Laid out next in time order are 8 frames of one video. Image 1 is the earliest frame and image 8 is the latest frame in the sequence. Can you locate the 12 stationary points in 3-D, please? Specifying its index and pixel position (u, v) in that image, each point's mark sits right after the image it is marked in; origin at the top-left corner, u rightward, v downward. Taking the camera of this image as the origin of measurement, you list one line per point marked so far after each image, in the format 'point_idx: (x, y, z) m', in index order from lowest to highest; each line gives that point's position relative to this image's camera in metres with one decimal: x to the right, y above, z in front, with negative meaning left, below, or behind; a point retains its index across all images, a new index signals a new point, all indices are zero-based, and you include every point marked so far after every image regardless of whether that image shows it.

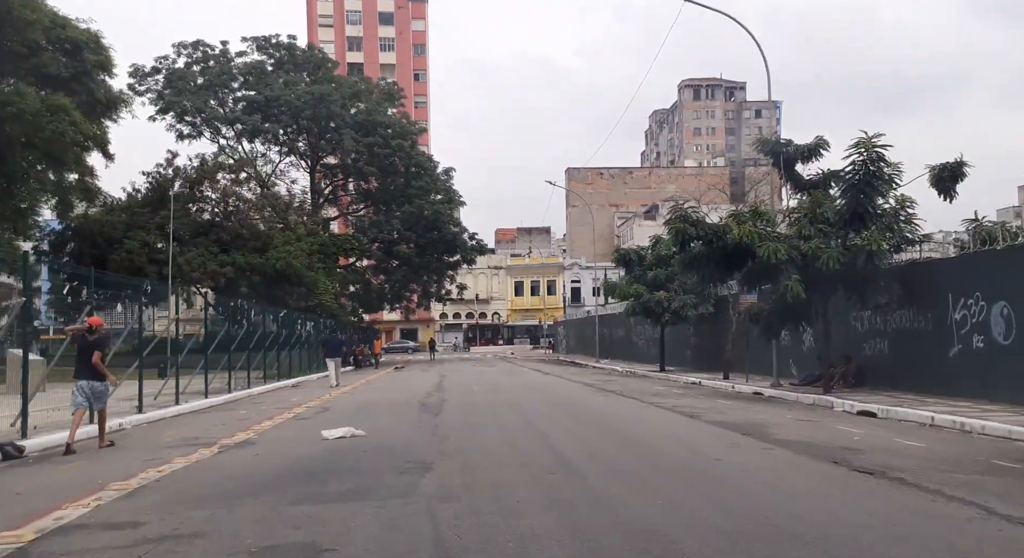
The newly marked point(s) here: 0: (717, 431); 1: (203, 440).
0: (+3.1, -2.3, +12.2) m
1: (-4.0, -2.1, +10.5) m
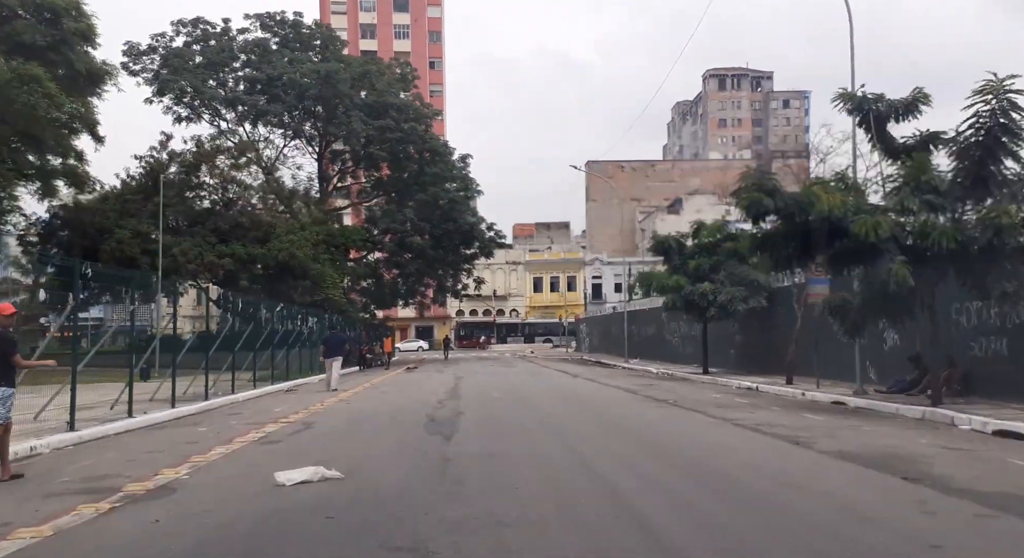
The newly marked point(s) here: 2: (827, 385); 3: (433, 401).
0: (+3.5, -2.0, +8.8) m
1: (-3.6, -1.8, +7.2) m
2: (+7.4, -2.5, +18.9) m
3: (-1.6, -2.5, +17.0) m
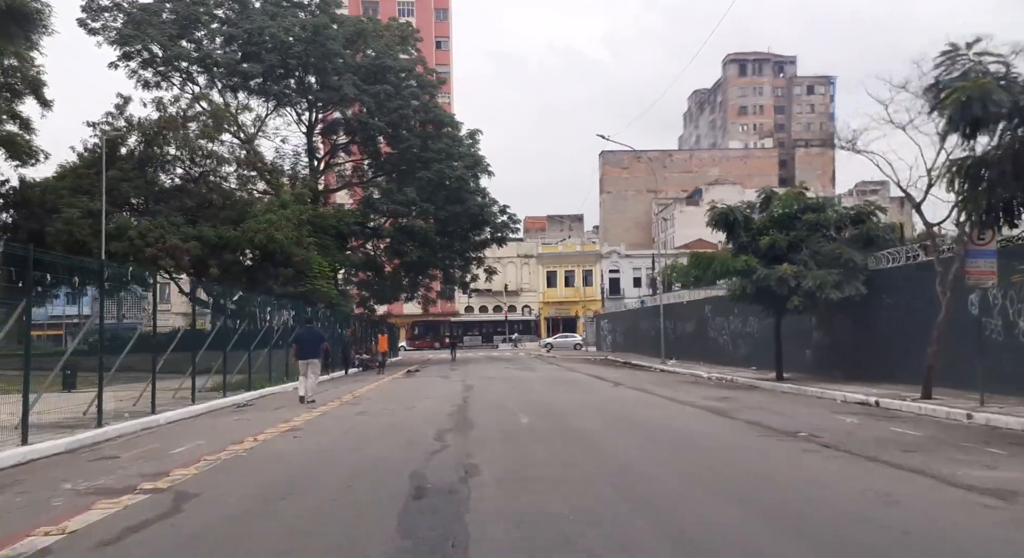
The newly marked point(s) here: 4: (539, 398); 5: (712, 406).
0: (+4.0, -1.6, +3.0) m
1: (-3.2, -1.4, +1.5) m
2: (+7.9, -2.0, +13.1) m
3: (-1.1, -2.1, +11.3) m
4: (+0.6, -2.6, +18.0) m
5: (+3.7, -2.4, +15.0) m
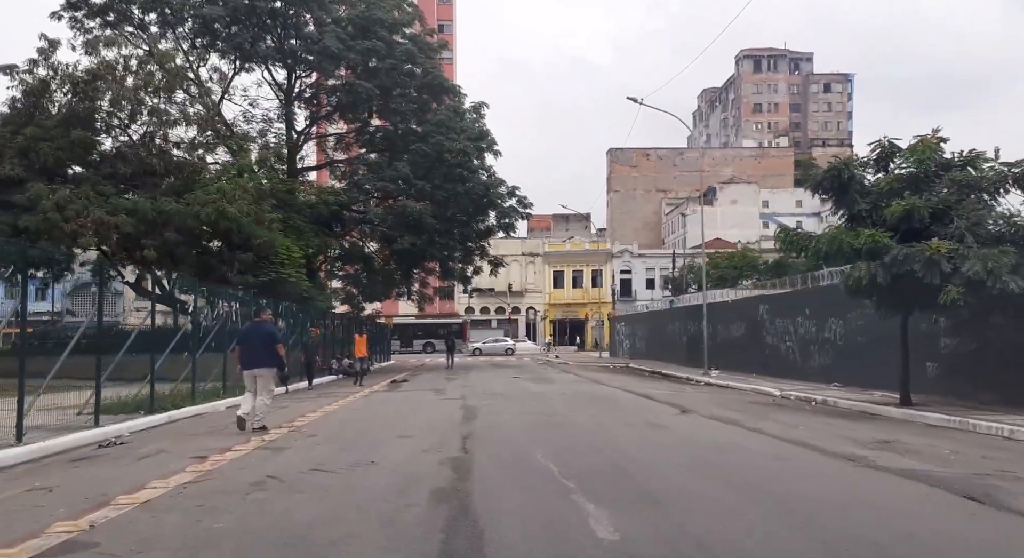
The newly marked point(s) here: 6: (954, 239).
0: (+4.3, -1.1, -3.3) m
1: (-2.8, -0.9, -4.8) m
2: (+8.3, -1.7, +6.8) m
3: (-0.7, -1.6, +5.0) m
4: (+1.0, -2.2, +11.7) m
5: (+4.1, -2.0, +8.7) m
6: (+7.7, +0.8, +14.5) m
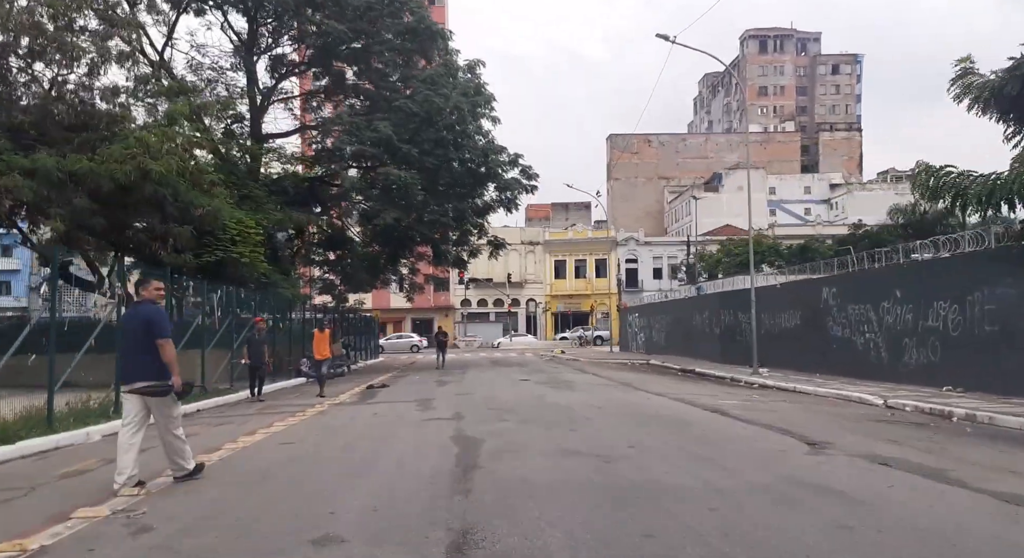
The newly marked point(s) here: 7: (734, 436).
0: (+4.7, -0.7, -8.6) m
1: (-2.5, -0.5, -10.2) m
2: (+8.6, -1.2, +1.5) m
3: (-0.4, -1.2, -0.4) m
4: (+1.2, -1.8, +6.3) m
5: (+4.4, -1.5, +3.4) m
6: (+7.9, +1.3, +9.1) m
7: (+2.6, -1.9, +9.0) m
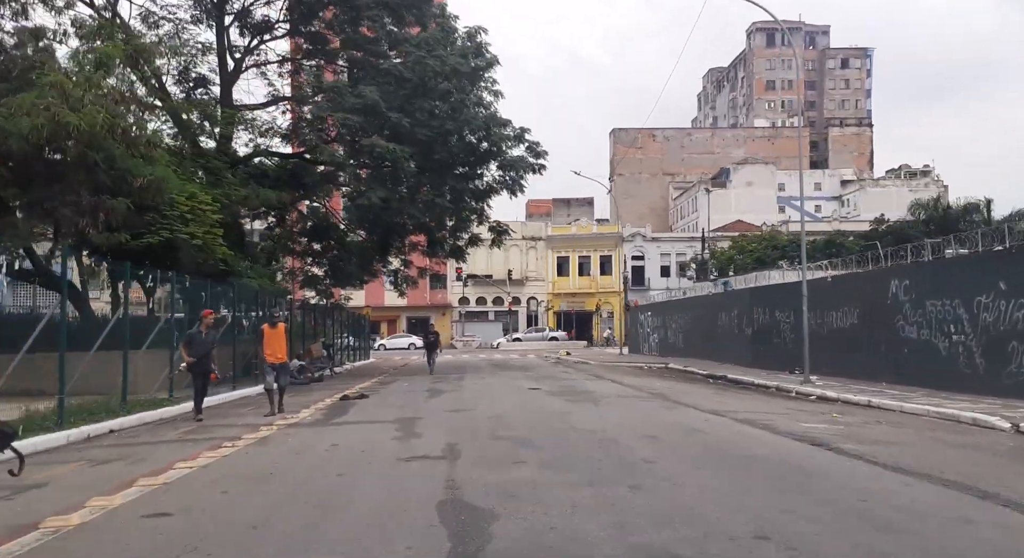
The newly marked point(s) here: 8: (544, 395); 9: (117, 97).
0: (+4.9, -0.5, -12.4) m
1: (-2.2, -0.2, -13.9) m
2: (+8.8, -0.9, -2.3) m
3: (-0.2, -0.9, -4.1) m
4: (+1.4, -1.5, +2.6) m
5: (+4.6, -1.2, -0.4) m
6: (+8.1, +1.6, +5.4) m
7: (+2.8, -1.6, +5.3) m
8: (+0.6, -2.4, +16.0) m
9: (-7.9, +3.5, +16.4) m
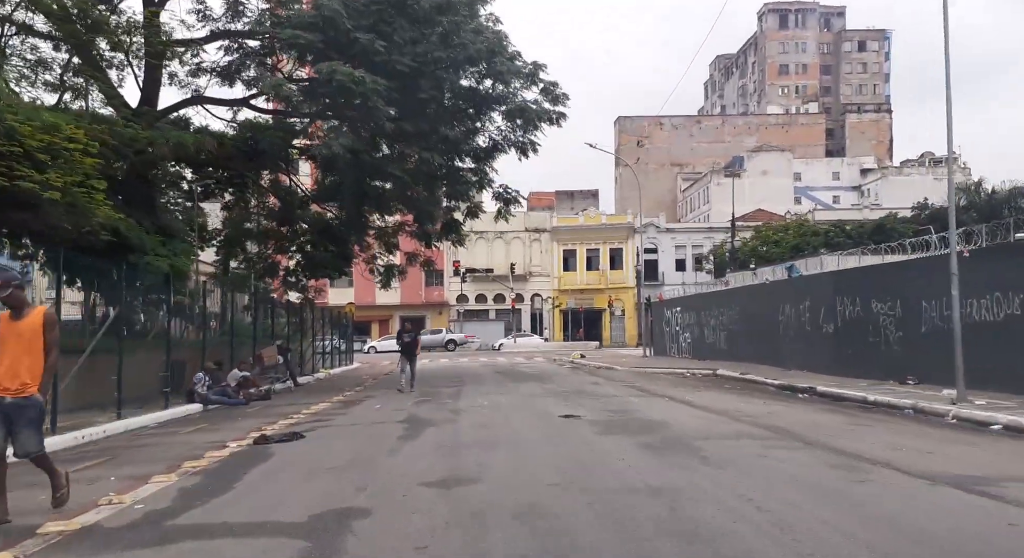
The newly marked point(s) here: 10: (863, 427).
0: (+5.3, 0.0, -18.8) m
1: (-1.9, +0.2, -20.3) m
2: (+9.1, -0.4, -8.6) m
3: (+0.2, -0.4, -10.5) m
4: (+1.8, -1.0, -3.8) m
5: (+4.9, -0.7, -6.7) m
6: (+8.5, +2.1, -1.0) m
7: (+3.1, -1.1, -1.1) m
8: (+1.0, -1.9, +9.6) m
9: (-7.6, +3.9, +10.0) m
10: (+4.9, -2.0, +11.1) m
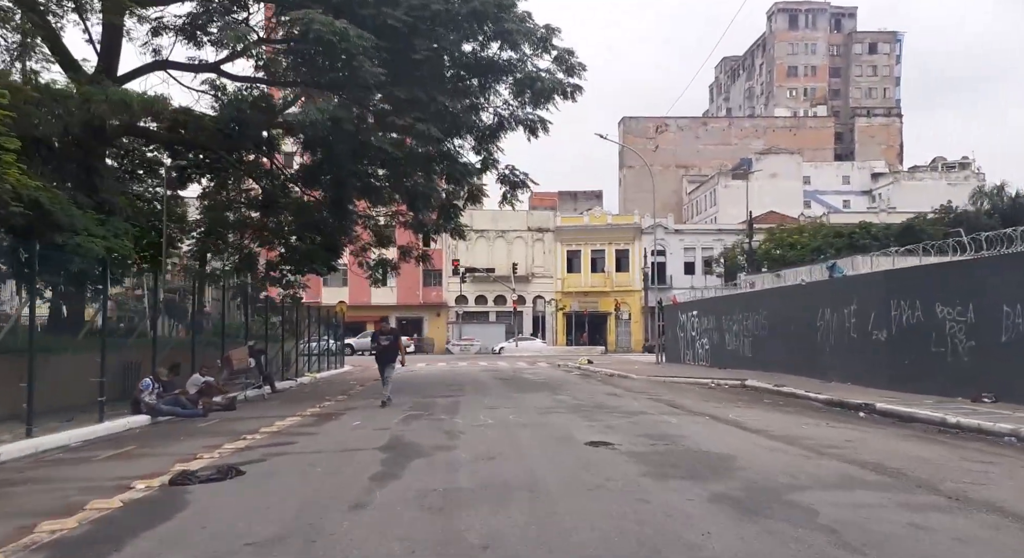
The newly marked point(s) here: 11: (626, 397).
0: (+5.4, +0.3, -21.5) m
1: (-1.7, +0.5, -23.0) m
2: (+9.3, -0.3, -11.3) m
3: (+0.3, -0.2, -13.2) m
4: (+1.9, -0.8, -6.5) m
5: (+5.1, -0.6, -9.5) m
6: (+8.7, +2.2, -3.7) m
7: (+3.3, -1.0, -3.8) m
8: (+1.1, -1.7, +6.9) m
9: (-7.3, +4.2, +7.3) m
10: (+5.0, -1.9, +8.4) m
11: (+2.4, -2.6, +17.4) m
